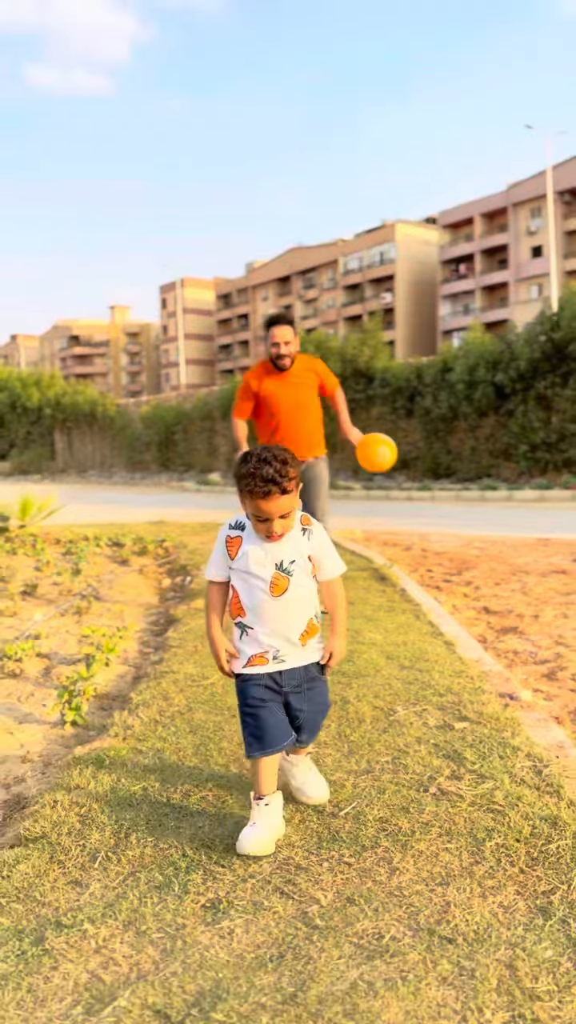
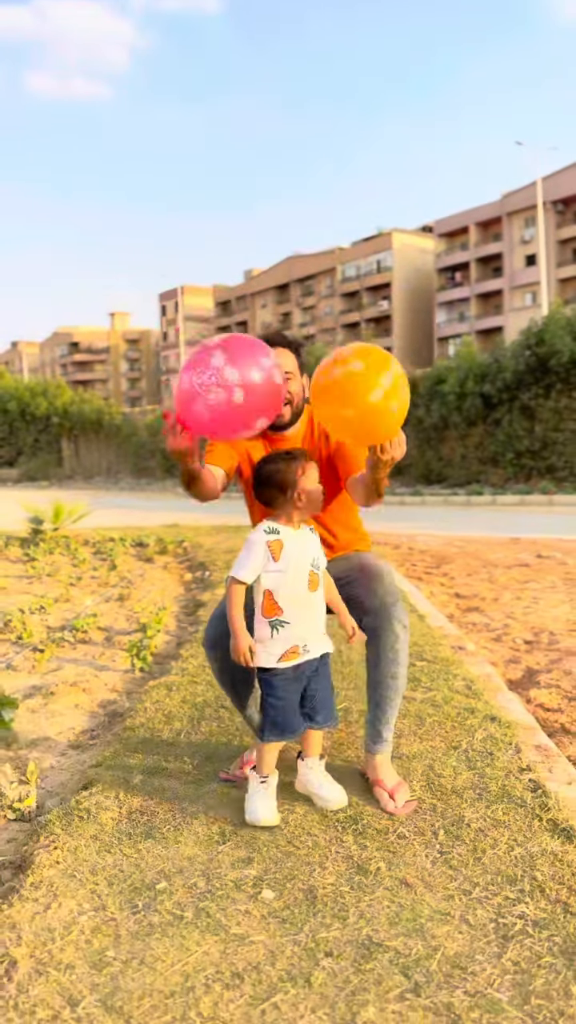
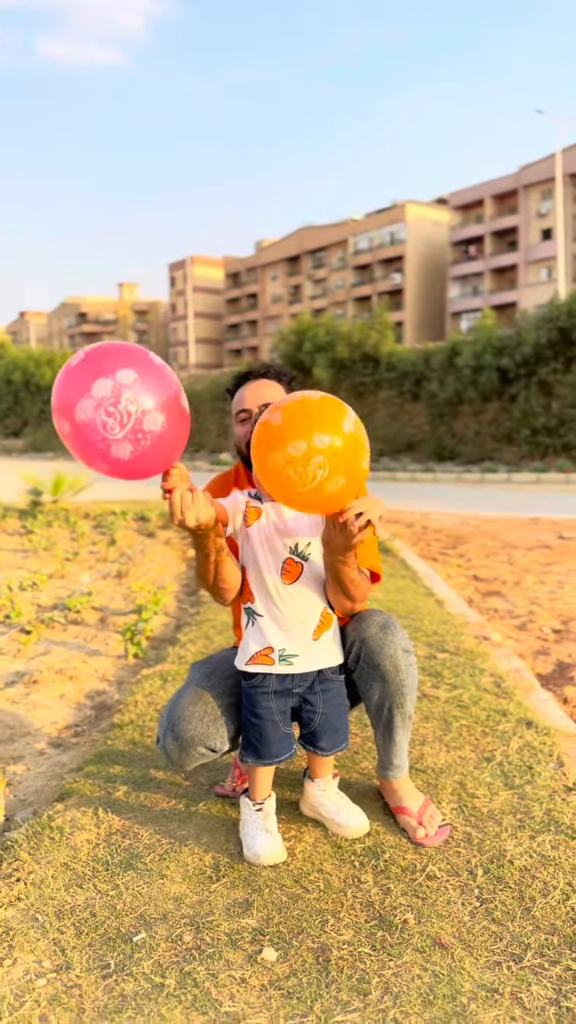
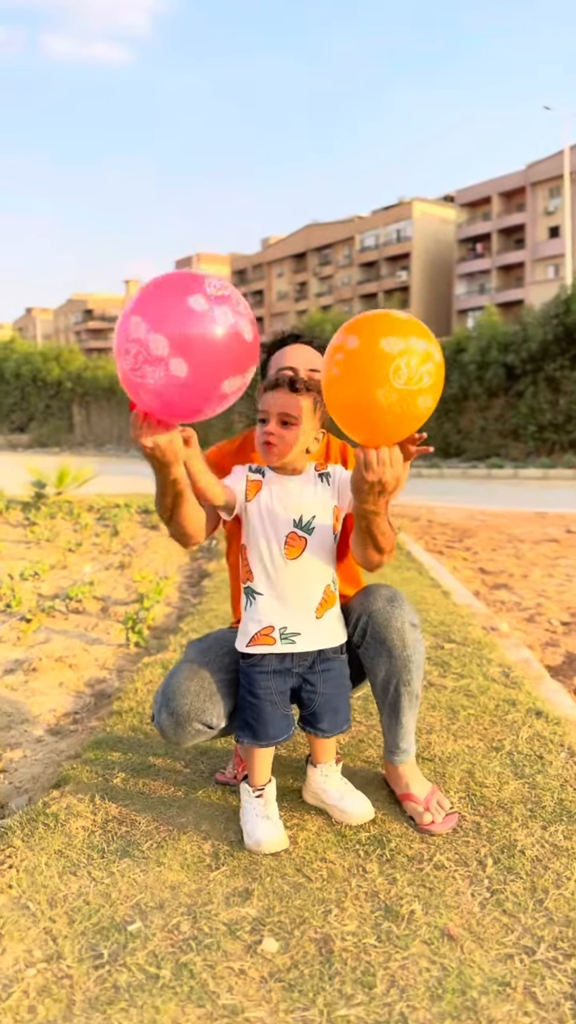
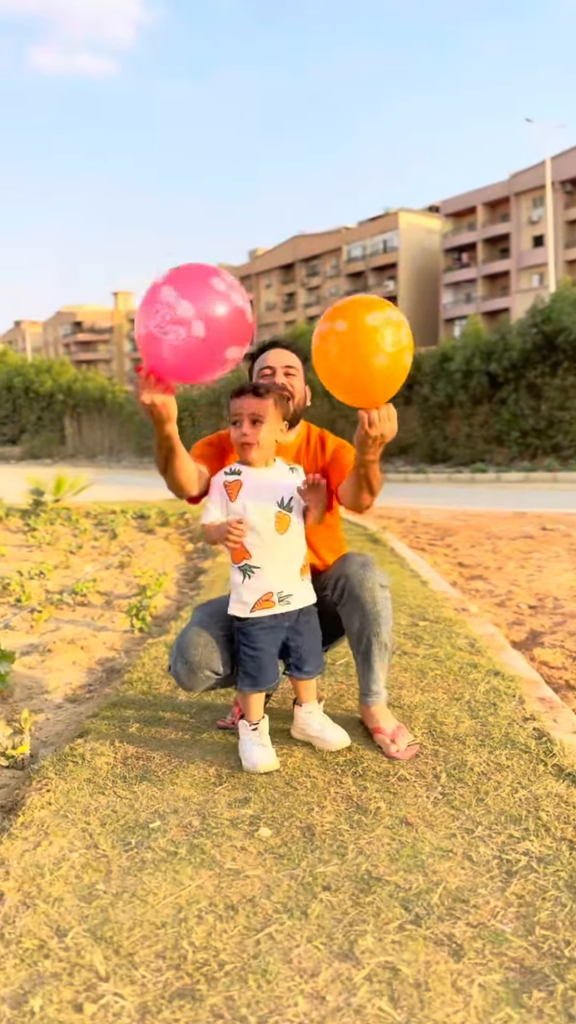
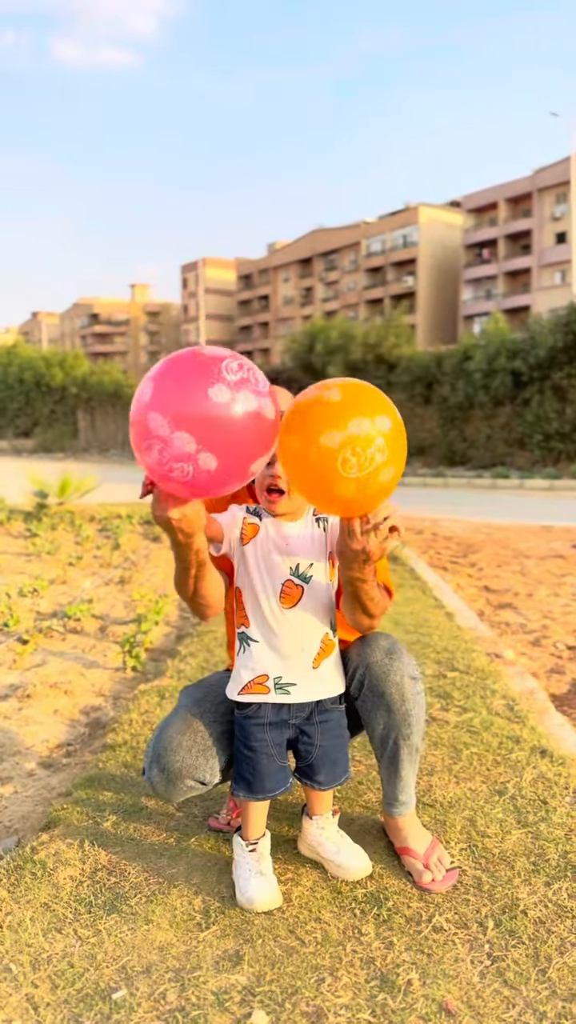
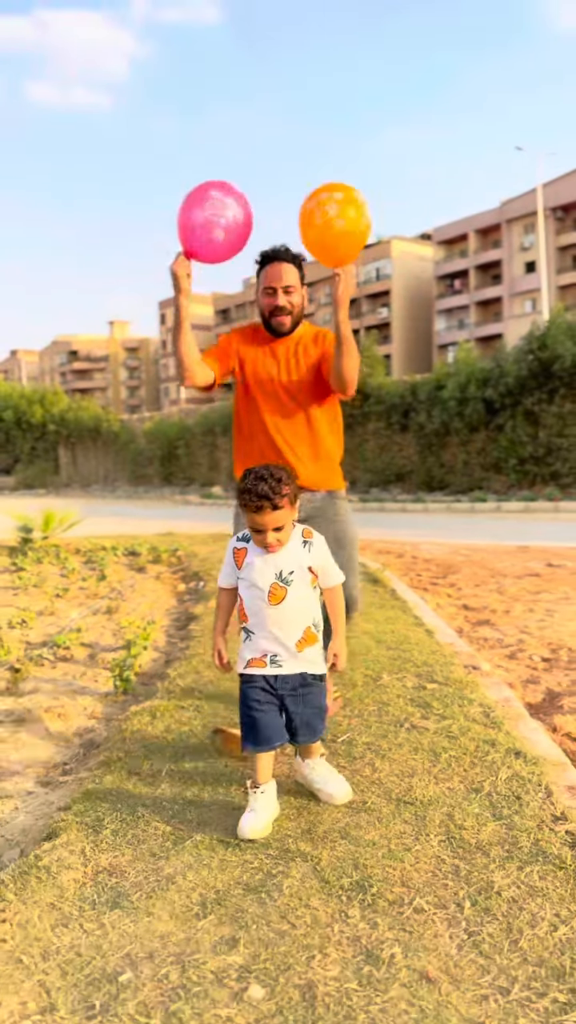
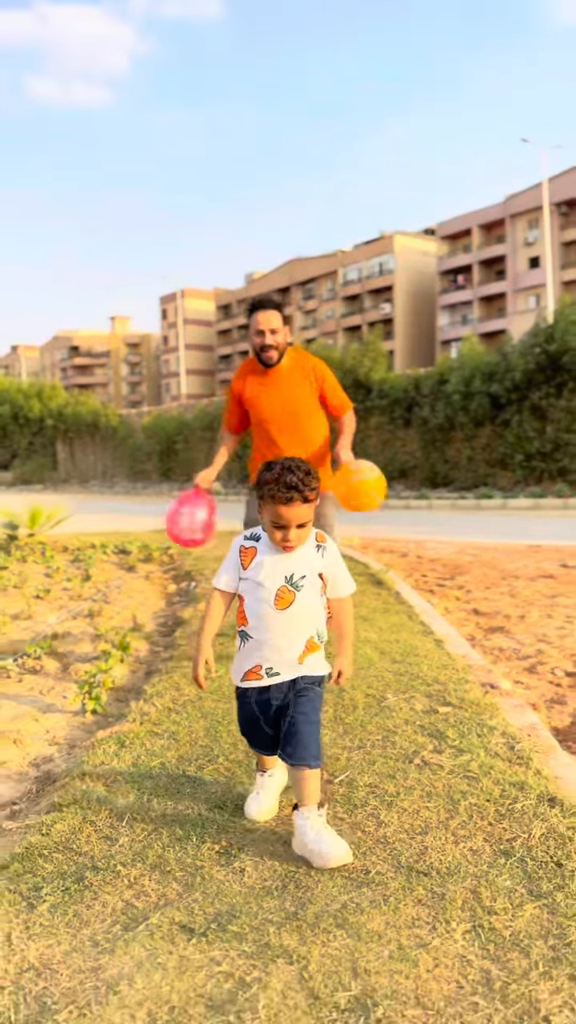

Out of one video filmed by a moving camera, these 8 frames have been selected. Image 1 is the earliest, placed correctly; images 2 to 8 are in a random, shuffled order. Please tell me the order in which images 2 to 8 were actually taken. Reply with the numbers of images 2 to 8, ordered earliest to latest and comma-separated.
8, 7, 2, 5, 4, 6, 3
